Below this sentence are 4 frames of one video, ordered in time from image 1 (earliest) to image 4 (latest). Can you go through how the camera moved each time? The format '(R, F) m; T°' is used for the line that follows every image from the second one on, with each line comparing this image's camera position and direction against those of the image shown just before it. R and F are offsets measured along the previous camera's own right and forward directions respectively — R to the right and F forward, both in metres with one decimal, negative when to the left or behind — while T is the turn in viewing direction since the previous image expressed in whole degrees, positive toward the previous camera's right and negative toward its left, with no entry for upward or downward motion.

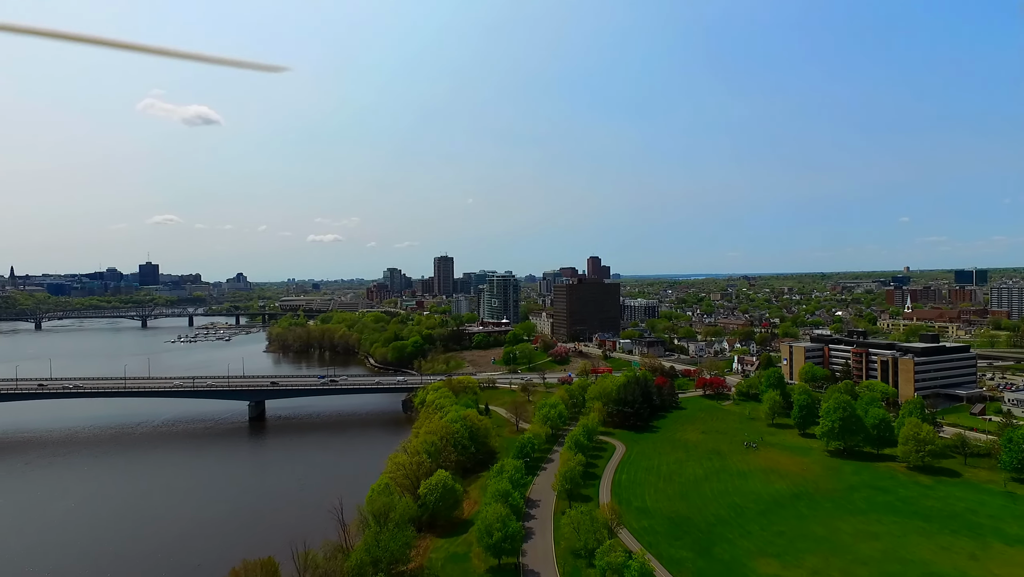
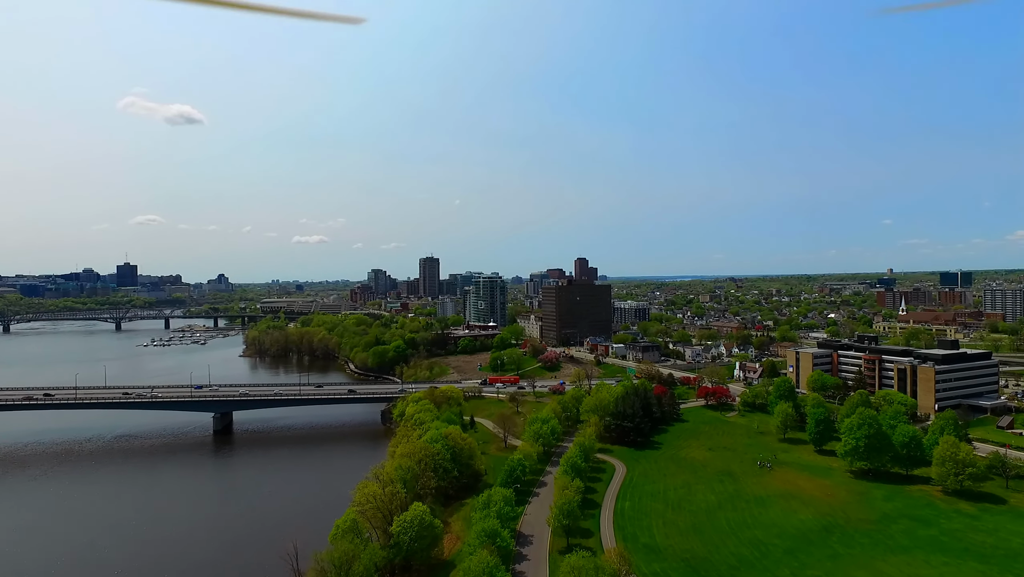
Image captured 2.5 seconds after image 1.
(-0.1, +4.1) m; +1°
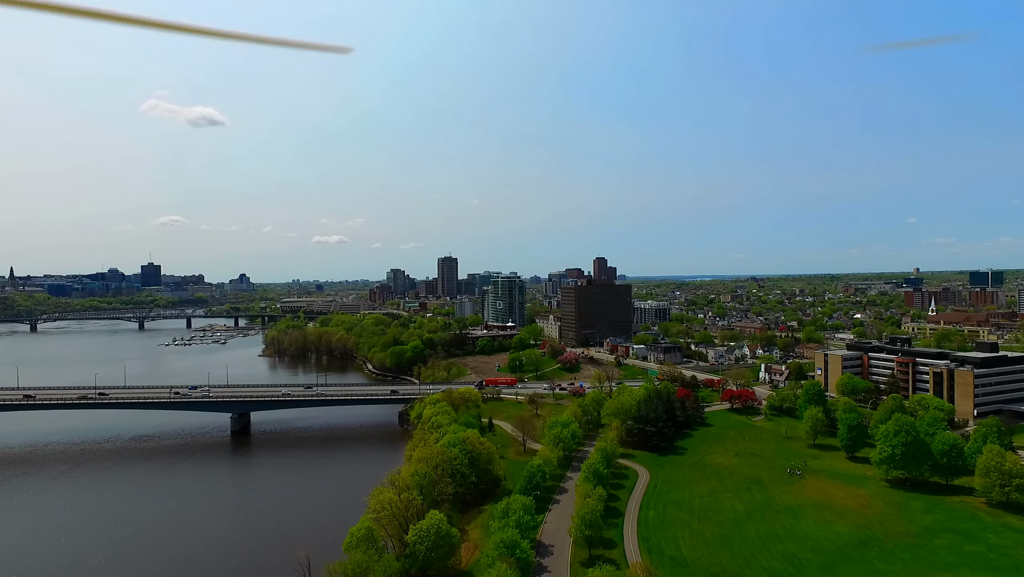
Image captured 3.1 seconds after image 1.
(-0.1, +0.9) m; -2°
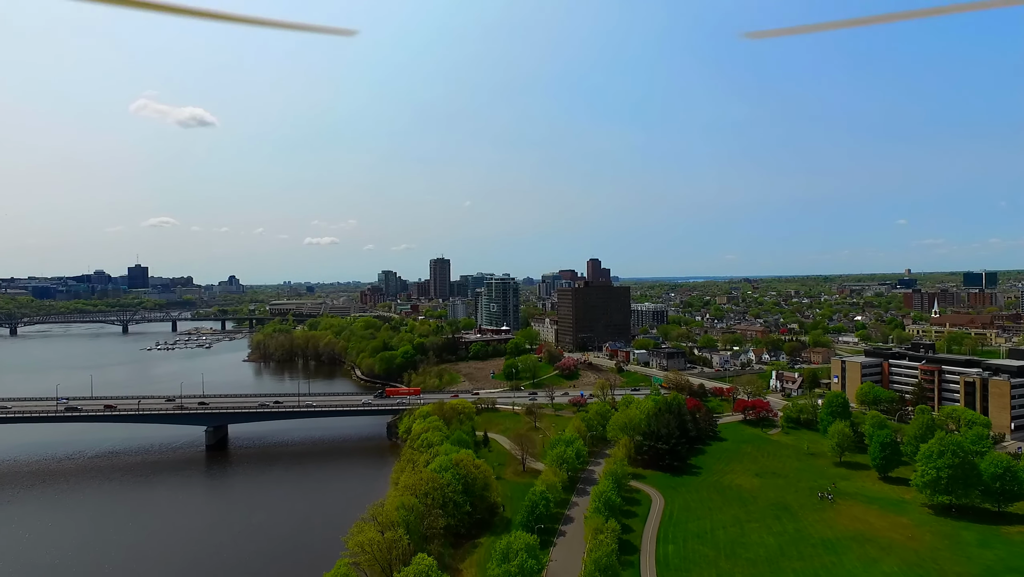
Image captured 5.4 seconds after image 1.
(-0.3, +3.5) m; +1°
